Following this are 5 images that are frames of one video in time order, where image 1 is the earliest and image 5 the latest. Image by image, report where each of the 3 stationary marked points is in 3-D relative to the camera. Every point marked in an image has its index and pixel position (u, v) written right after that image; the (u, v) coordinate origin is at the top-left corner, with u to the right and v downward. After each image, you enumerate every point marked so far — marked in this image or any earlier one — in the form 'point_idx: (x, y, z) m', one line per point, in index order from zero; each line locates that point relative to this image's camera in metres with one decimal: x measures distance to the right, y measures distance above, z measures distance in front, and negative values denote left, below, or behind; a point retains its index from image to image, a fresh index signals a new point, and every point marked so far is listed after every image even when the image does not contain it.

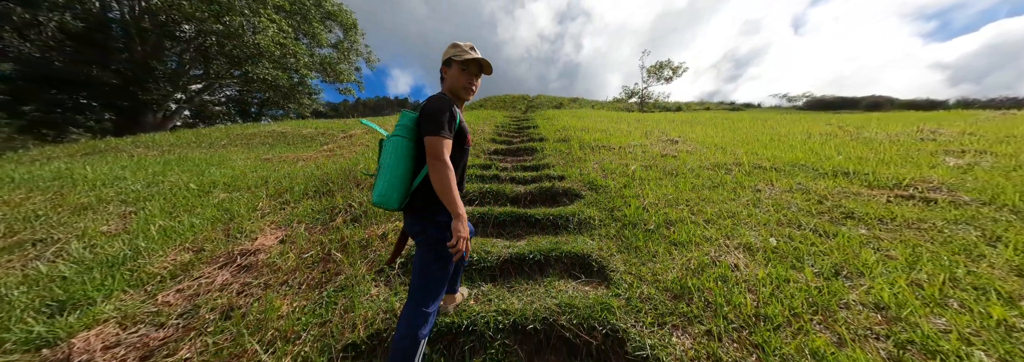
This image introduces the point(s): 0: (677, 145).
0: (+3.7, +0.8, +5.7) m
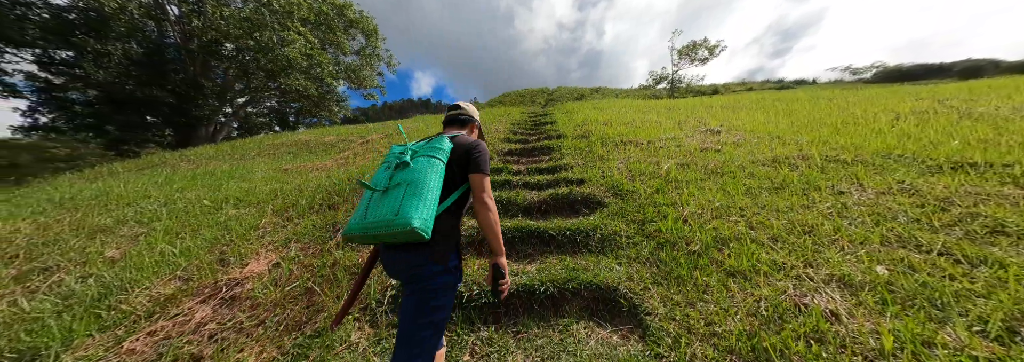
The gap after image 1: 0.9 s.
0: (+4.1, +0.9, +5.0) m
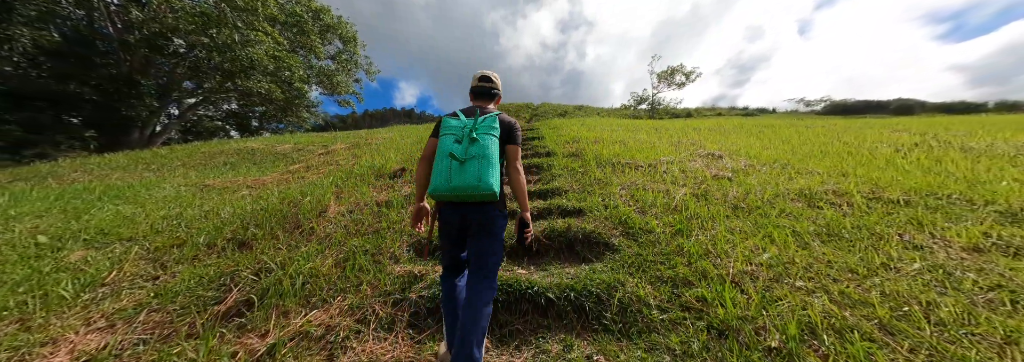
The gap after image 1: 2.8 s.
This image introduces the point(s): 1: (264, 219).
0: (+3.8, +0.3, +4.5) m
1: (-2.9, -0.4, +2.9) m
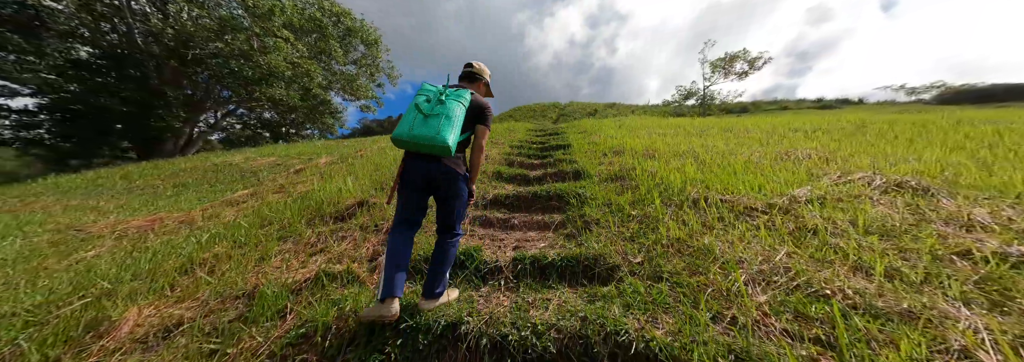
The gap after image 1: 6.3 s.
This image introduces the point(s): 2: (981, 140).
0: (+3.8, -0.2, +2.2) m
1: (-3.0, -1.0, +1.3) m
2: (+8.0, +0.7, +4.1) m
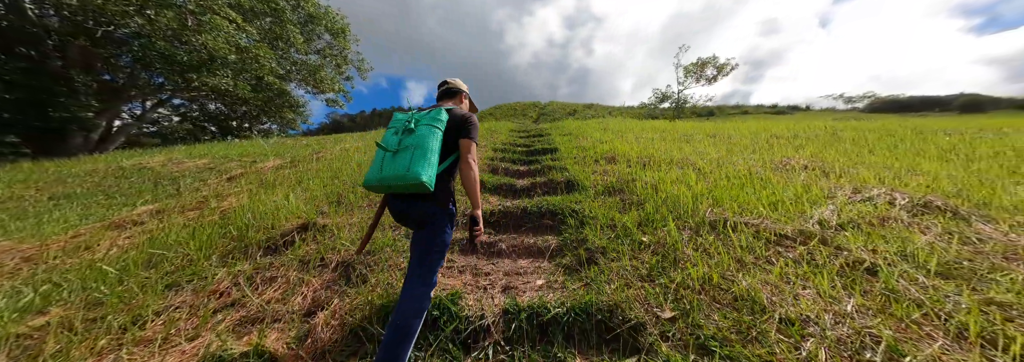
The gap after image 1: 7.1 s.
0: (+3.7, -0.4, +2.0) m
1: (-2.9, -1.2, +0.4) m
2: (+7.7, +0.5, +4.2) m
